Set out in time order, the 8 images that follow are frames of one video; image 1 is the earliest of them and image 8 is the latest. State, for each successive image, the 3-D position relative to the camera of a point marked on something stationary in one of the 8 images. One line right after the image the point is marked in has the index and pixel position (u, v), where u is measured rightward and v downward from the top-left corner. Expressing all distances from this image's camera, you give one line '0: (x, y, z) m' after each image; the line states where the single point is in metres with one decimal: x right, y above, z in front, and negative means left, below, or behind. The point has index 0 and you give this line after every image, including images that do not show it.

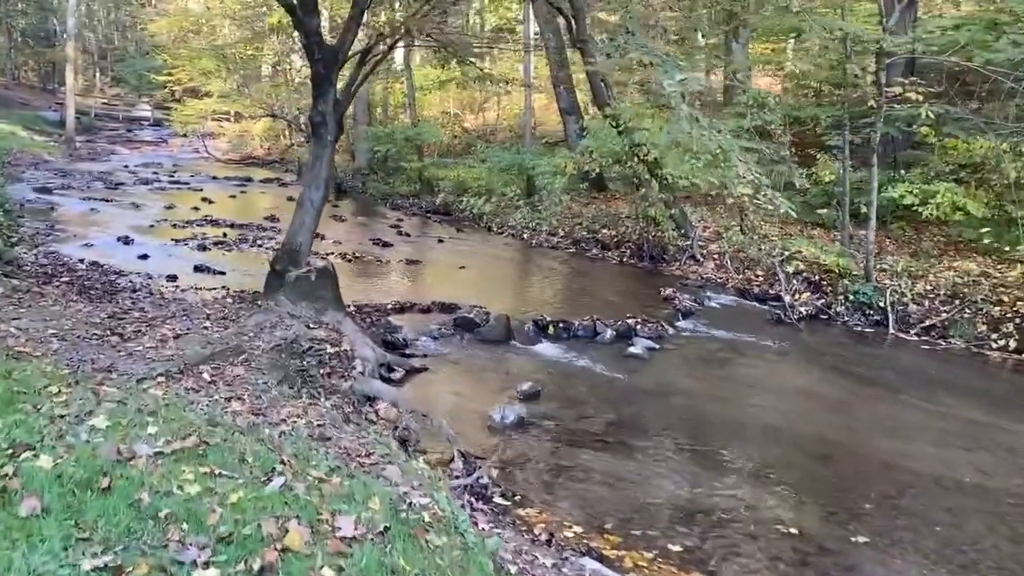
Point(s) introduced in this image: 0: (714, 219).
0: (+4.4, +1.5, +18.6) m
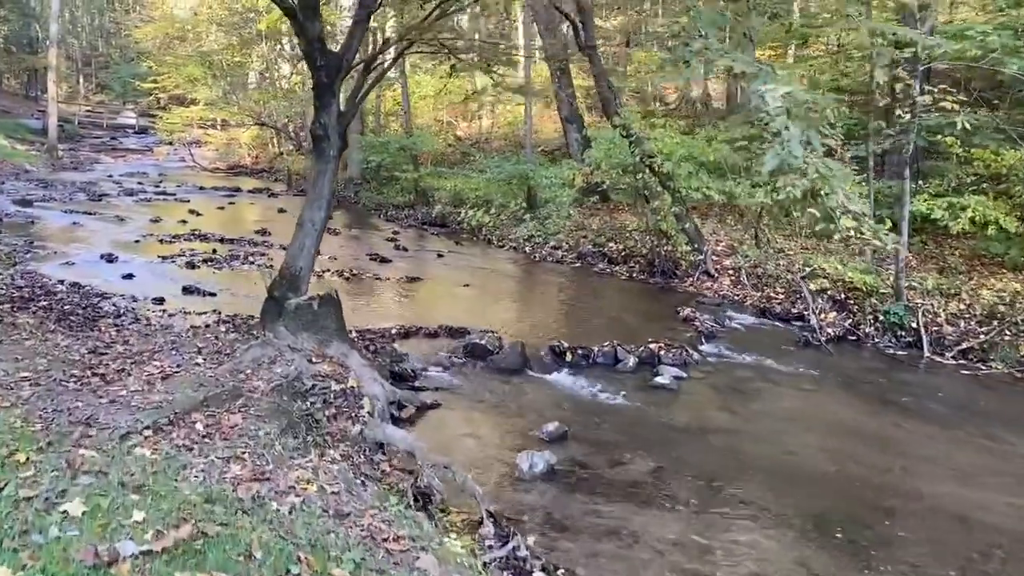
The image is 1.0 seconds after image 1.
0: (+4.4, +1.1, +17.9) m
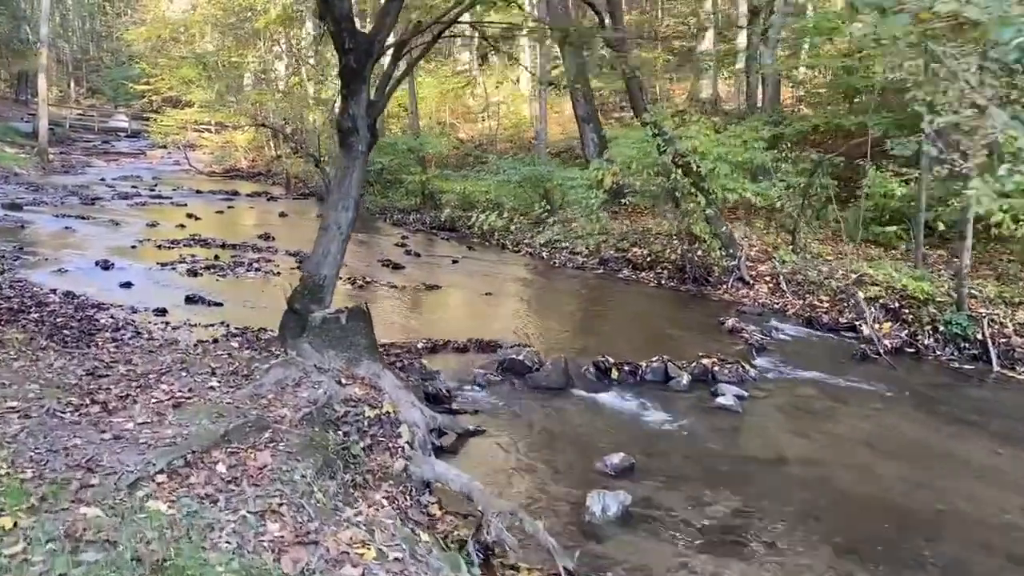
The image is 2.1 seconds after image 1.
0: (+4.8, +1.0, +17.0) m
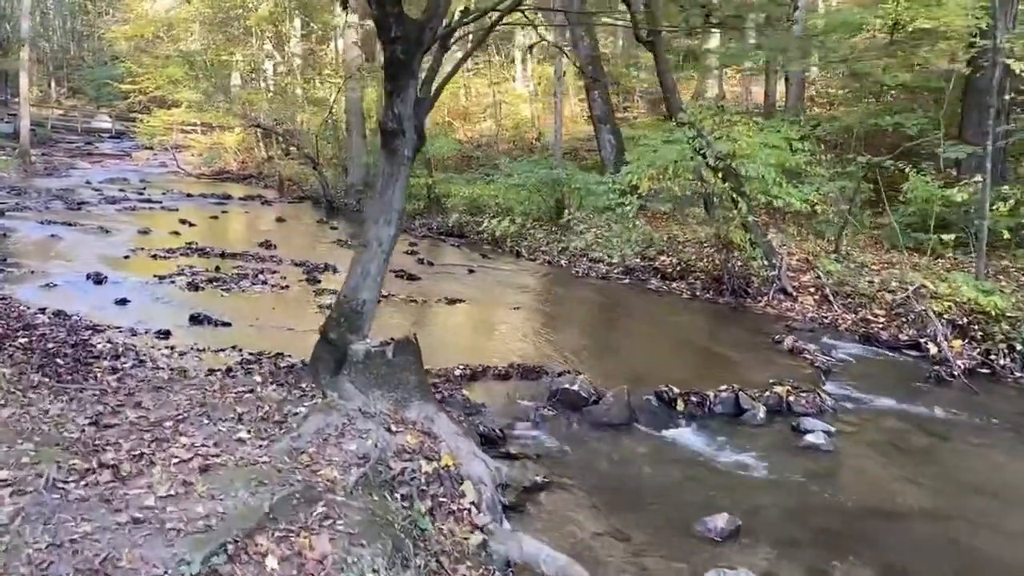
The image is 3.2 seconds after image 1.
0: (+5.2, +0.8, +16.0) m
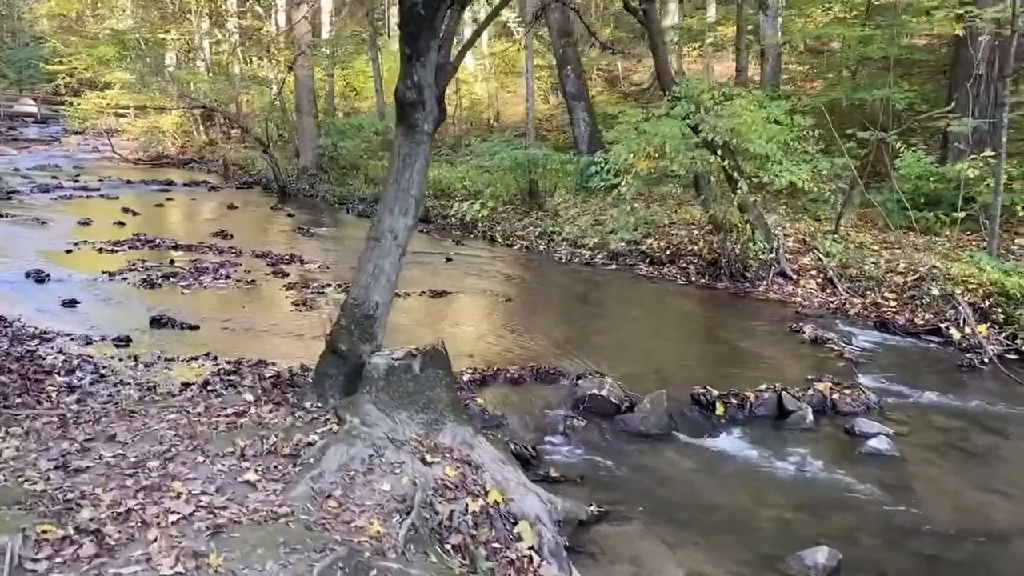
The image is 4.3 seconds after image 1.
0: (+4.9, +1.1, +15.3) m
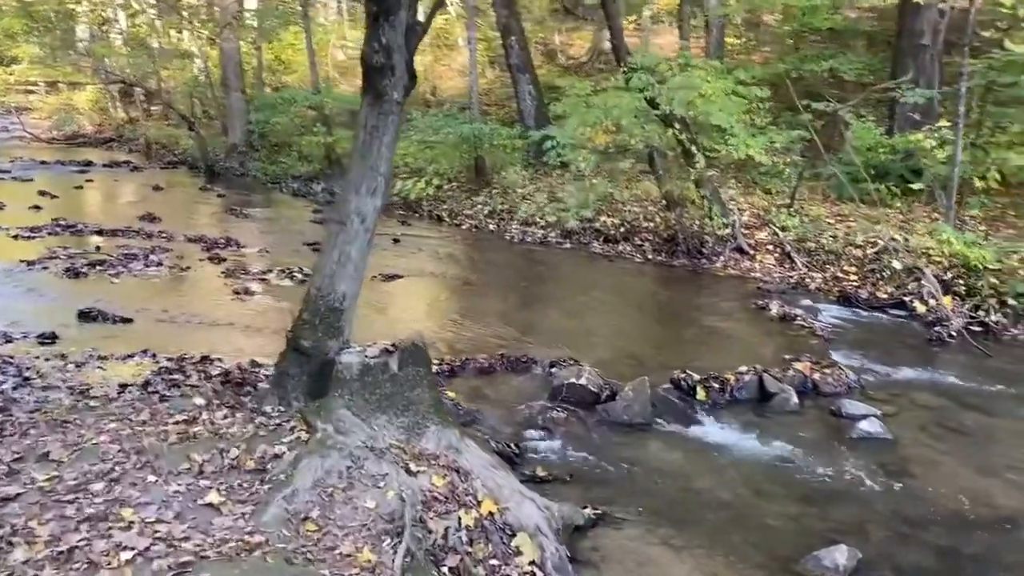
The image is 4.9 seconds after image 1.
0: (+4.0, +1.5, +15.0) m
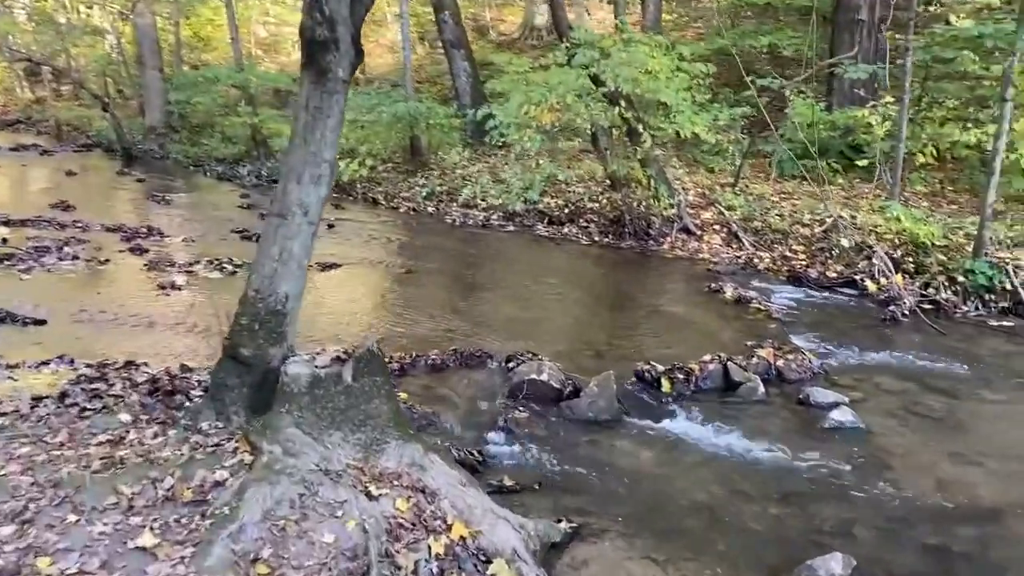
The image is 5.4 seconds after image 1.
0: (+3.0, +1.9, +14.8) m
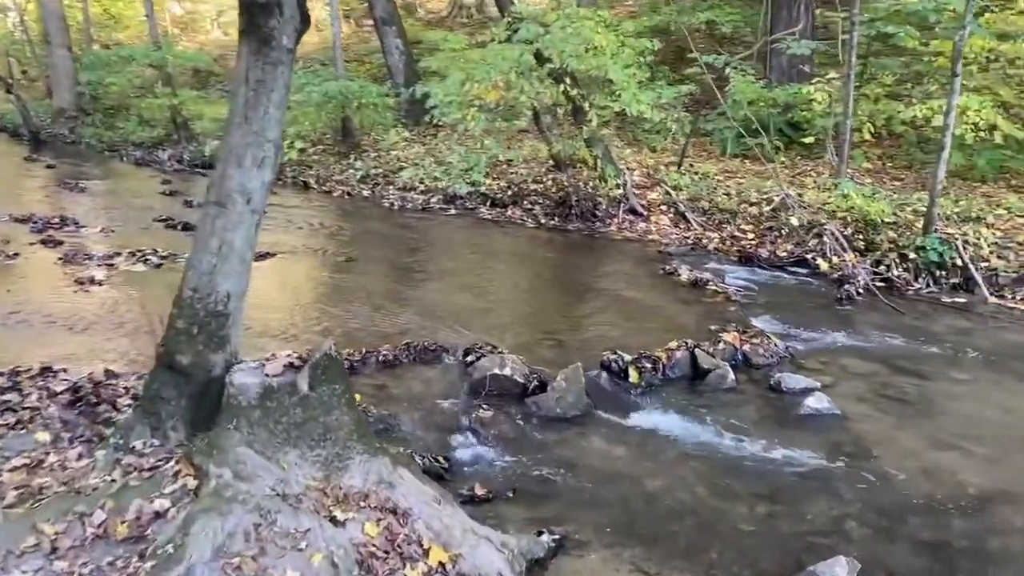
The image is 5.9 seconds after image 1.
0: (+2.0, +2.2, +14.5) m
